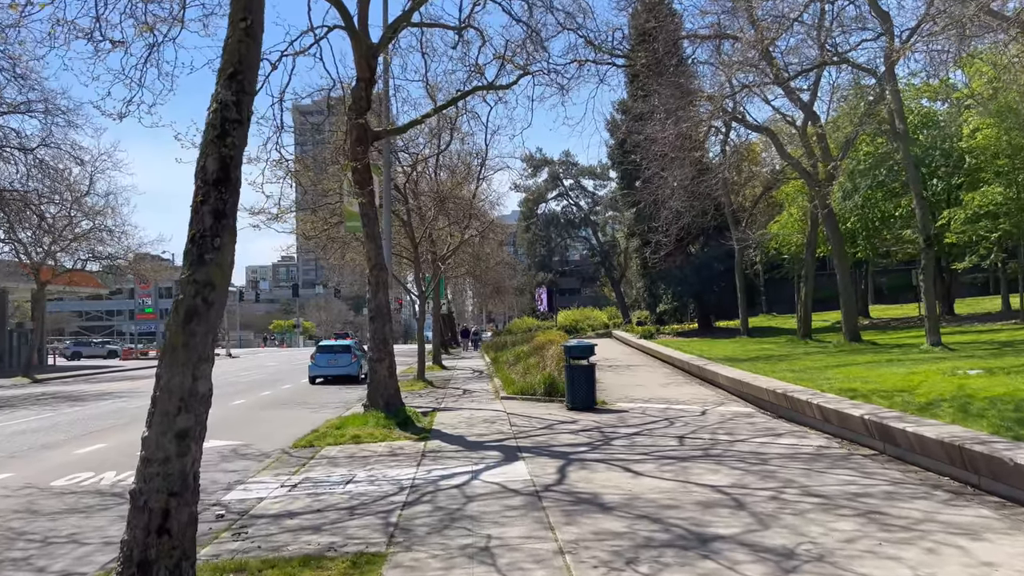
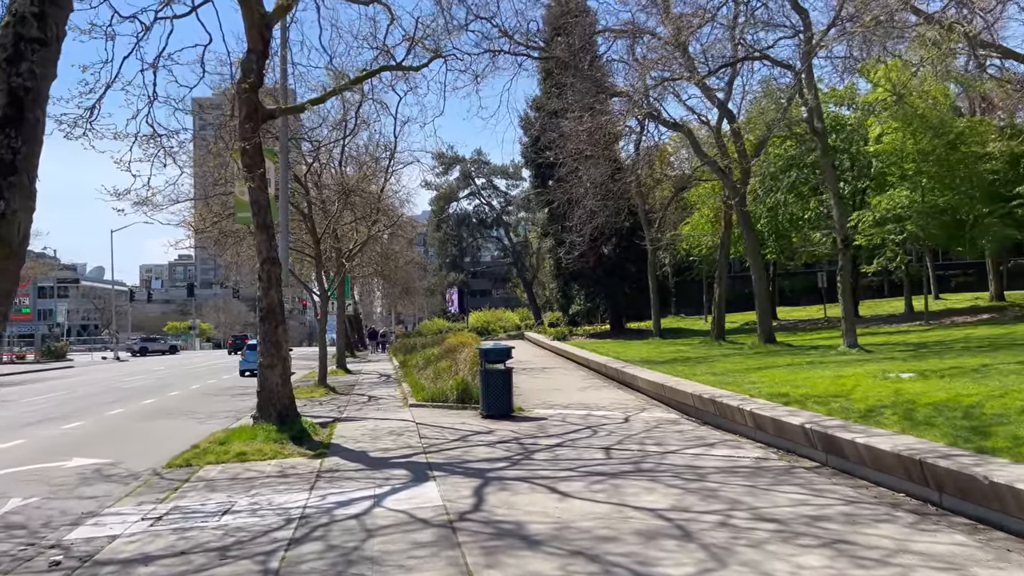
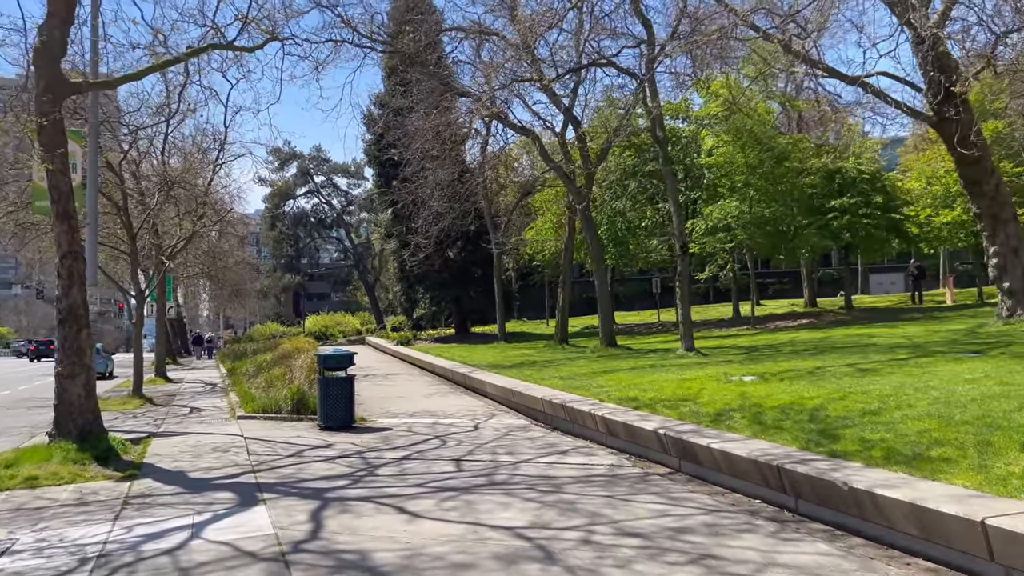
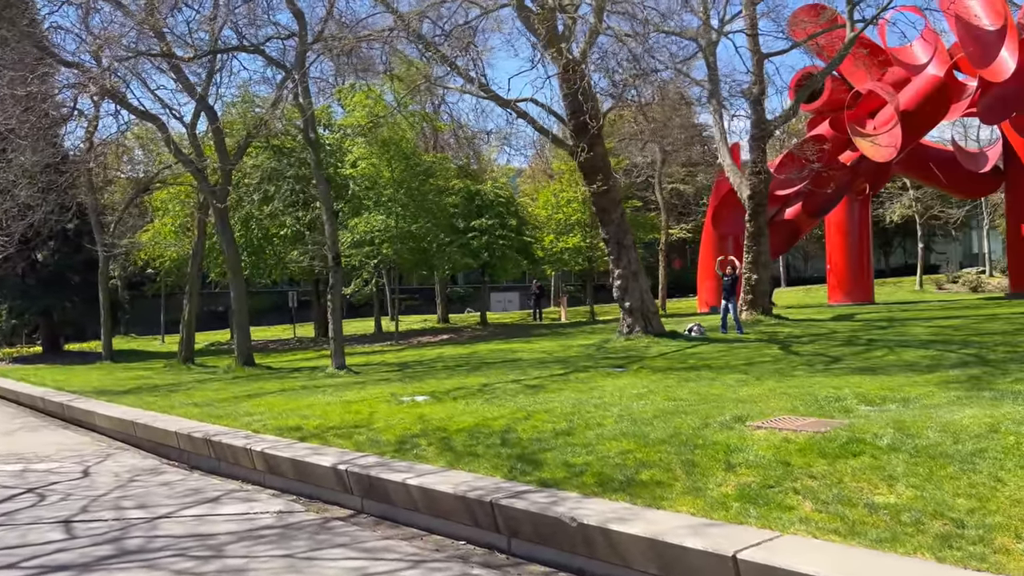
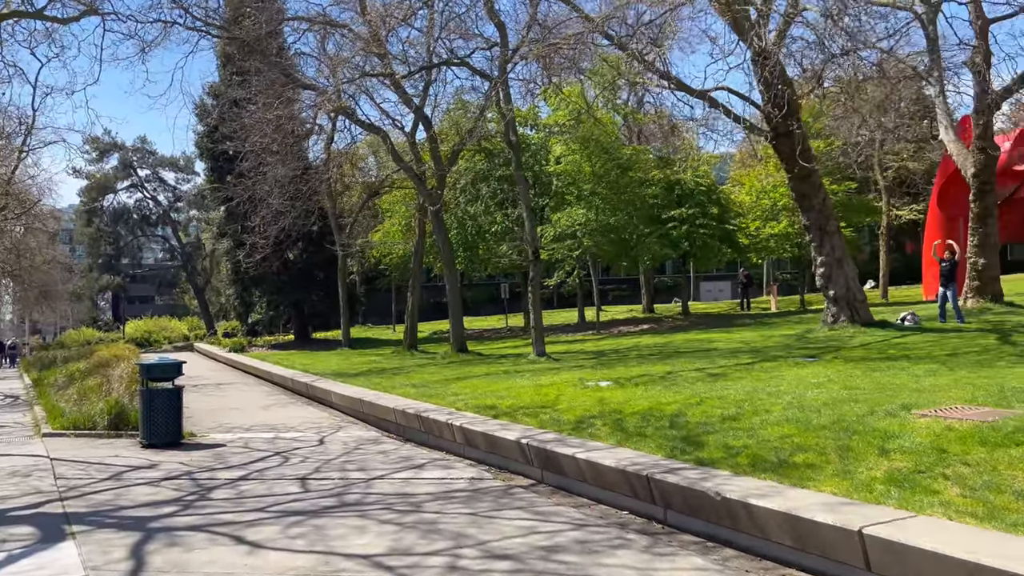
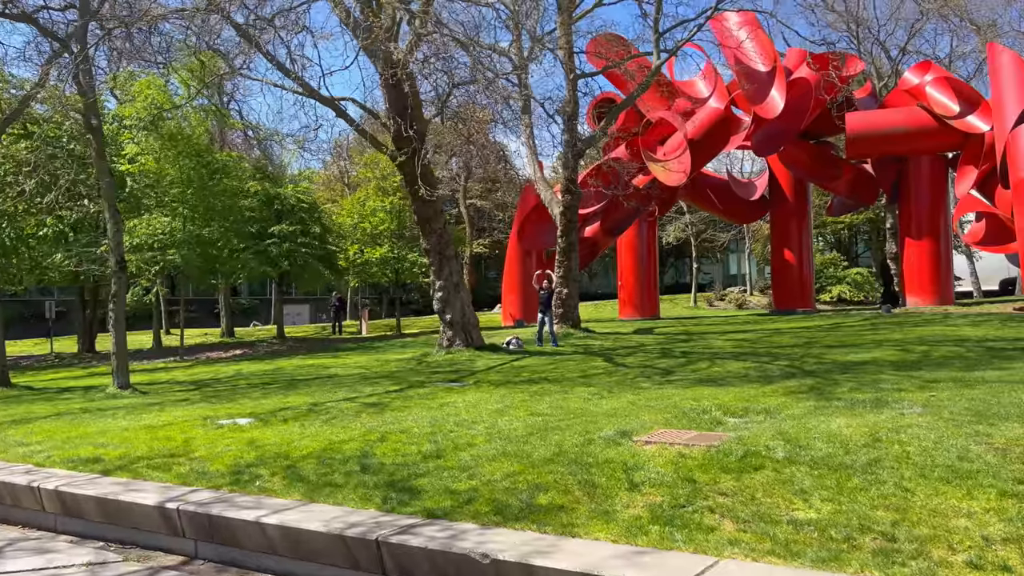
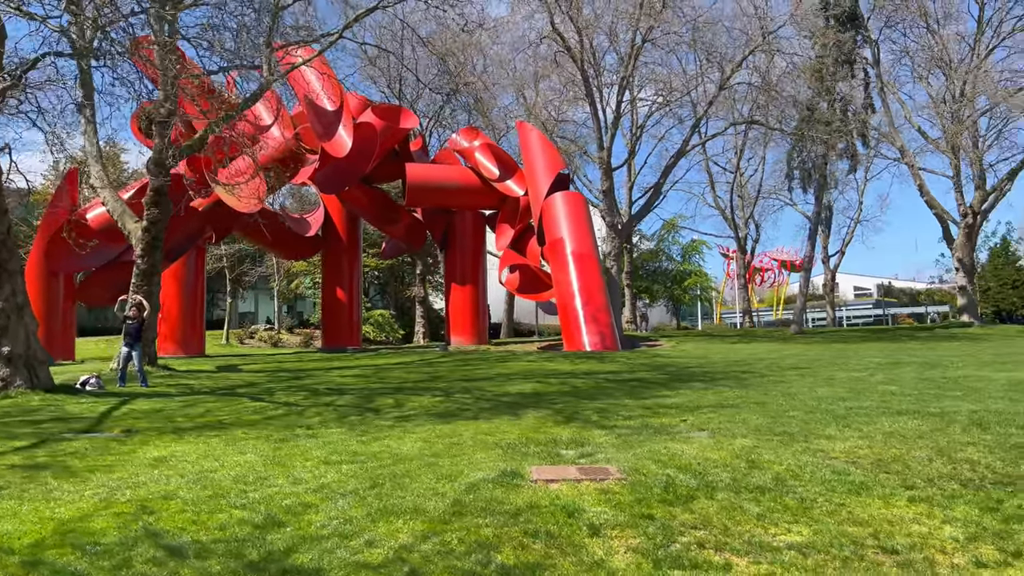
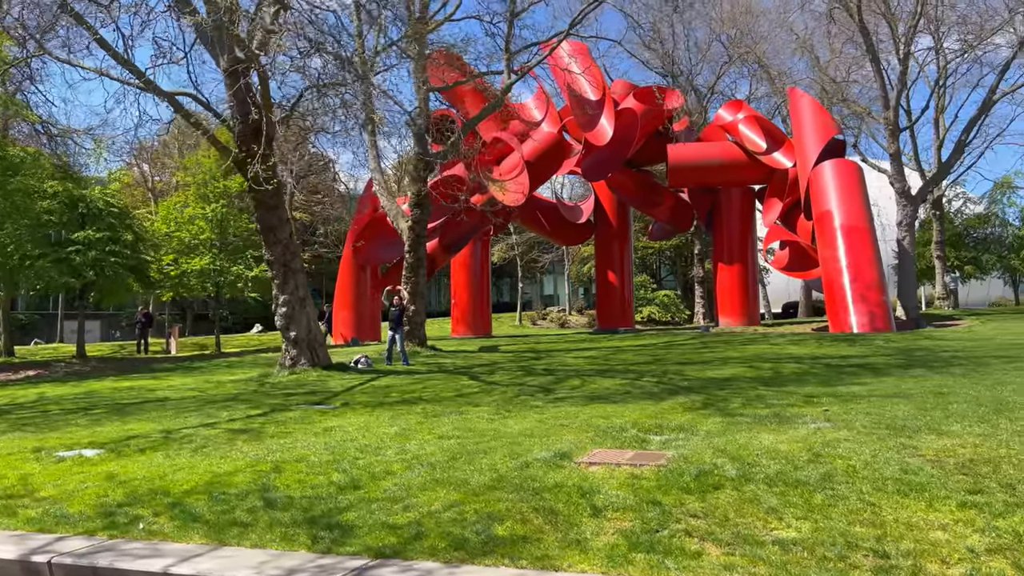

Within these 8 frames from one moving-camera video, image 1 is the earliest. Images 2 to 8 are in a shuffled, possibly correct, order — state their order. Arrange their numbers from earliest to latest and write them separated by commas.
2, 3, 5, 4, 6, 8, 7
